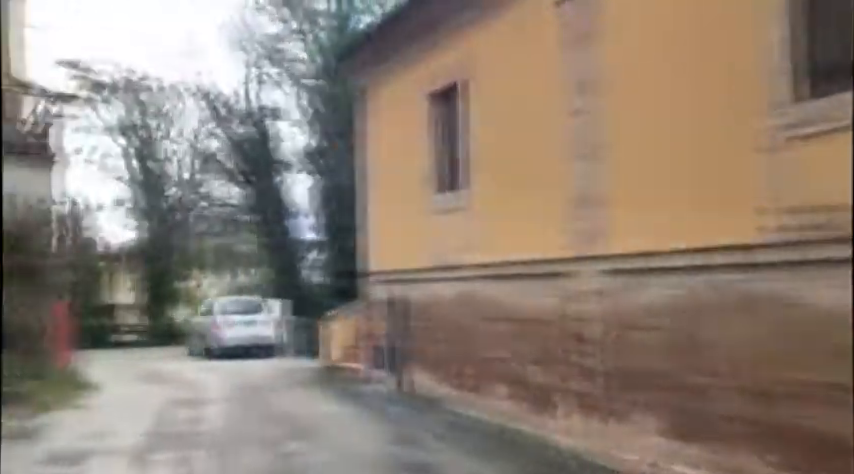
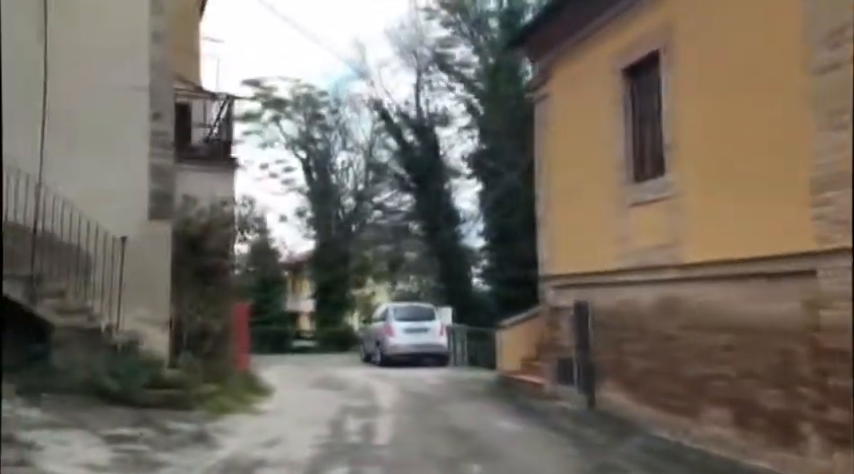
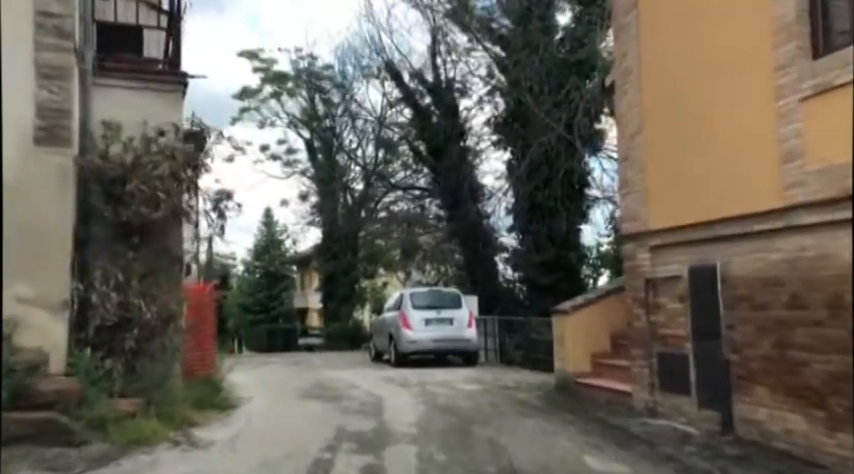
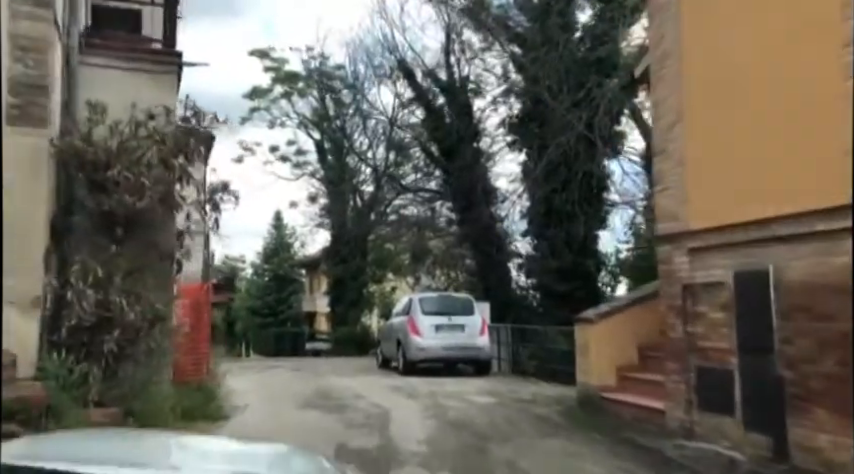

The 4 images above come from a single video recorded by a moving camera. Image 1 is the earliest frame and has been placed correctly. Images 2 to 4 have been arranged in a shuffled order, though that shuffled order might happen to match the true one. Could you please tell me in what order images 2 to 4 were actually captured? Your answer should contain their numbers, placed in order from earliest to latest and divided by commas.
2, 3, 4
